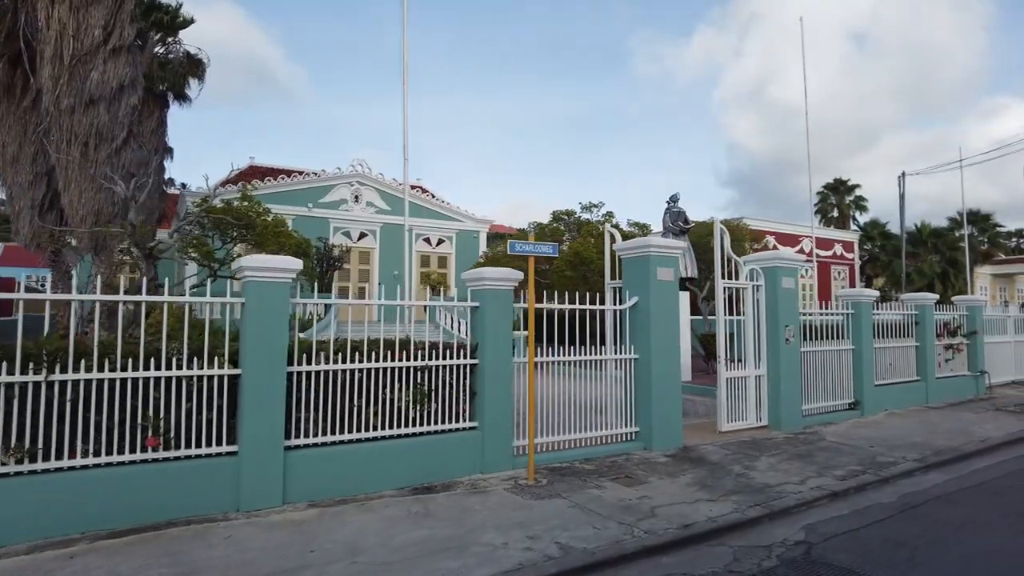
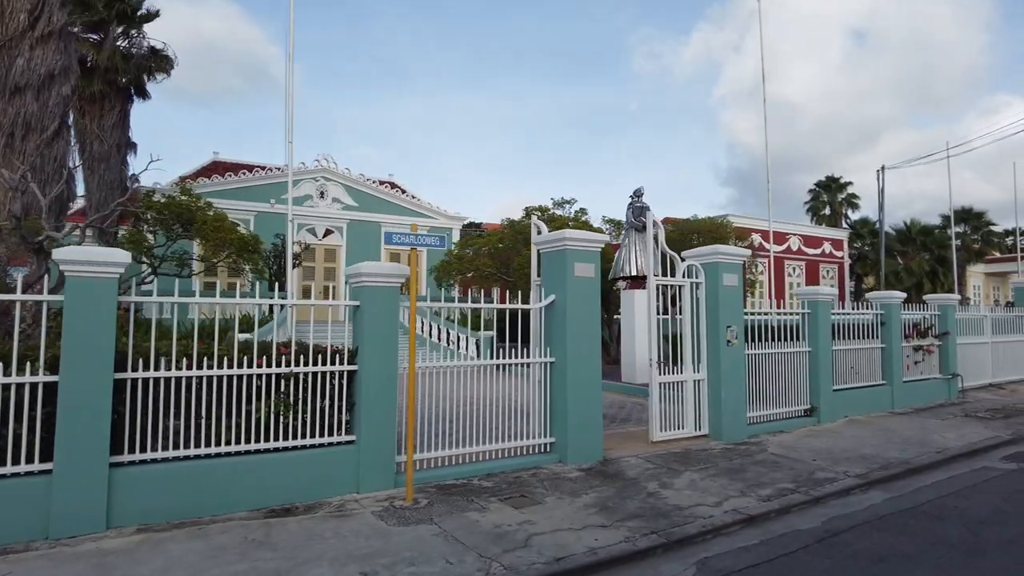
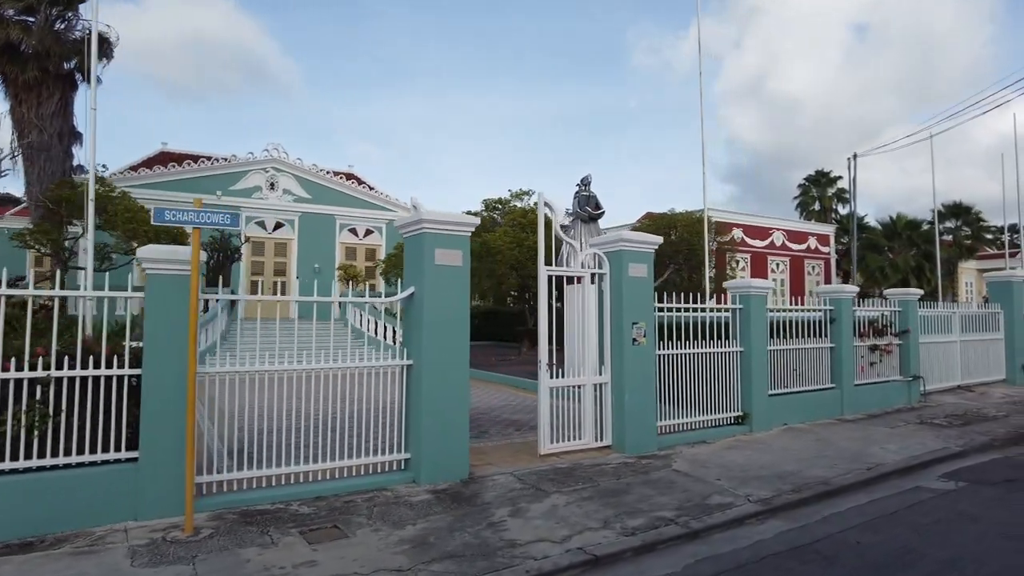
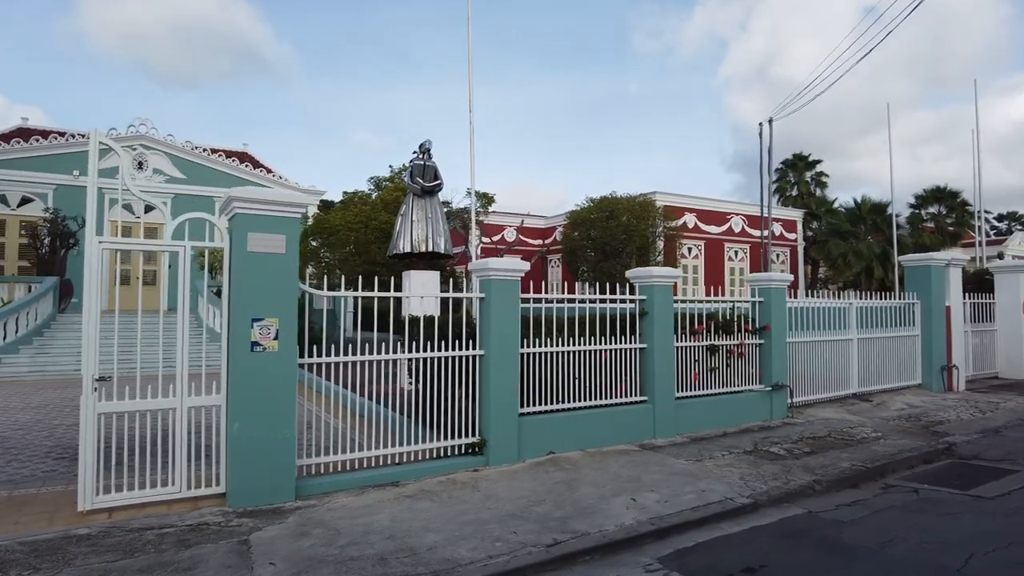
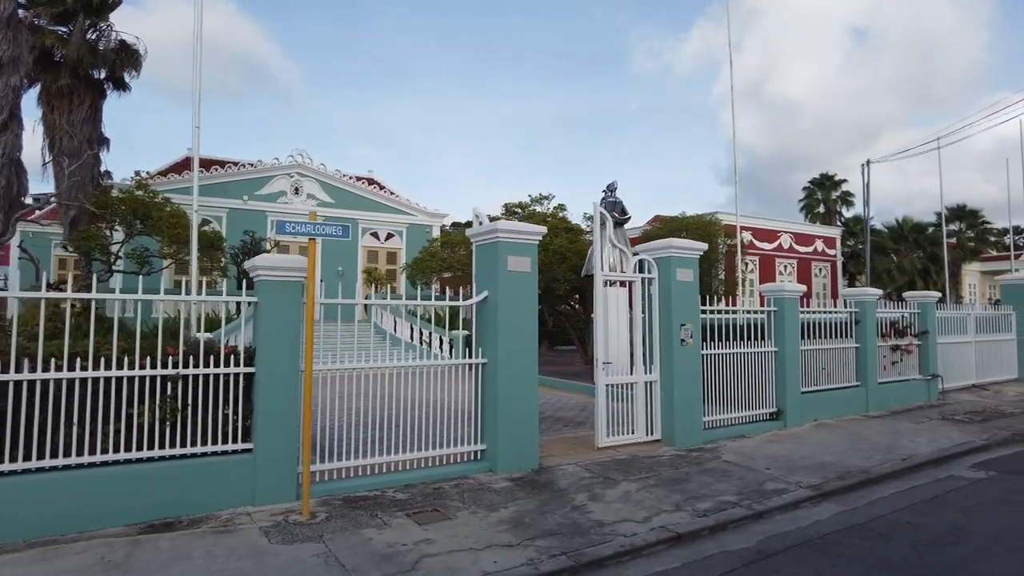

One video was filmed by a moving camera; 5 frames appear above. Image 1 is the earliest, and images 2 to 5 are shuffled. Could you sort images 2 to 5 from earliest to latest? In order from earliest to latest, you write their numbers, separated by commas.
2, 5, 3, 4
